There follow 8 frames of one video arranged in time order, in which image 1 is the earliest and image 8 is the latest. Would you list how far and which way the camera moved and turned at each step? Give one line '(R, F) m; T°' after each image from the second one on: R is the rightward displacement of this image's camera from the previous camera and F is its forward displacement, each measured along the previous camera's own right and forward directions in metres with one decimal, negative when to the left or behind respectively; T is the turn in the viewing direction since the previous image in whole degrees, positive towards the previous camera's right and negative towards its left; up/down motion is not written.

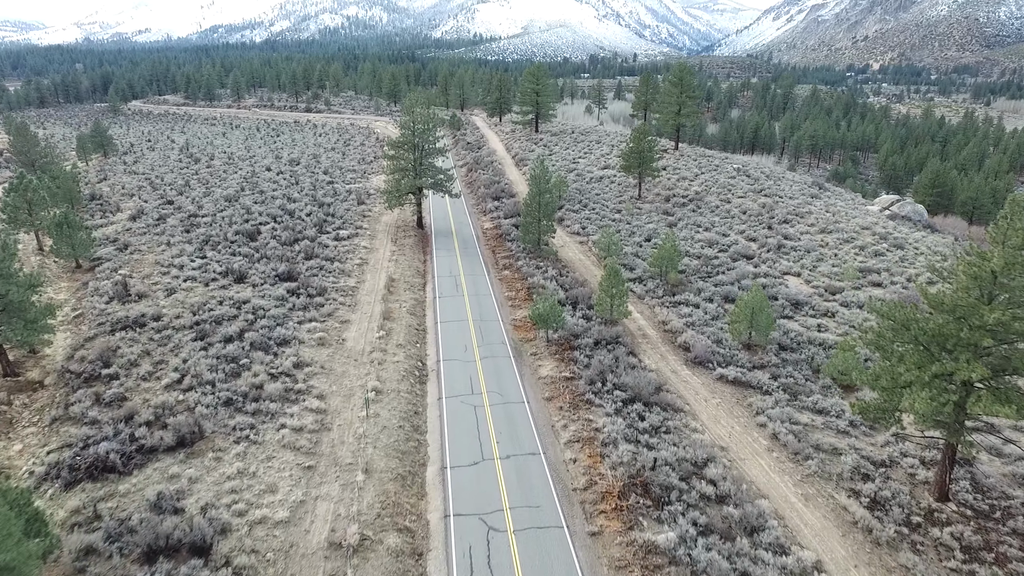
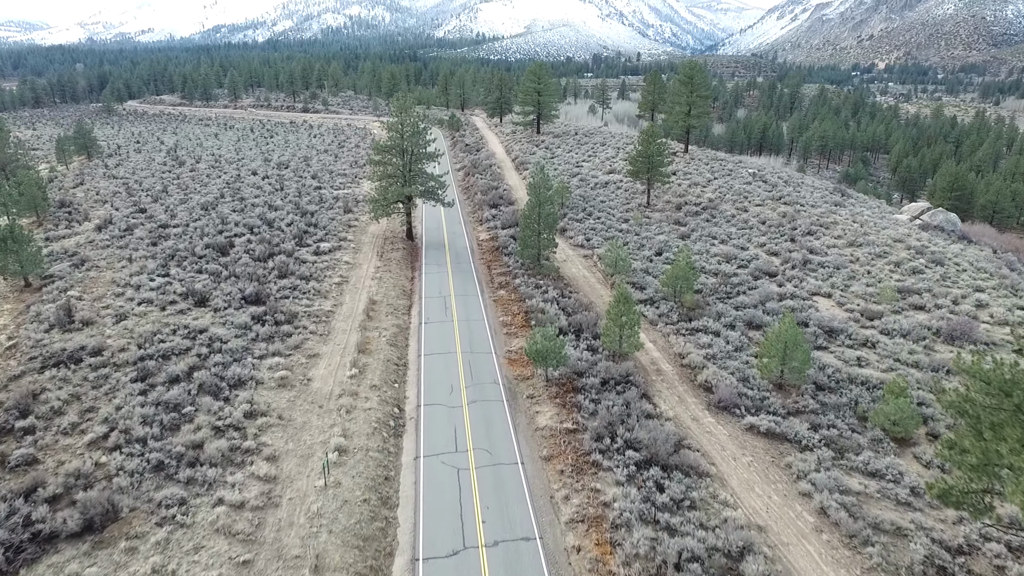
(+0.4, +3.7) m; 0°
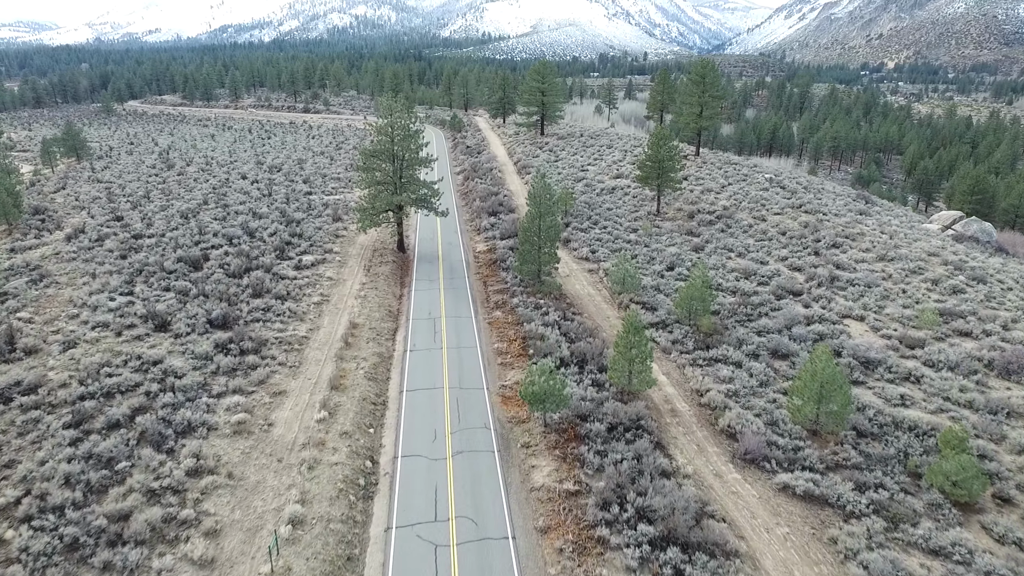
(+0.4, +3.1) m; -1°
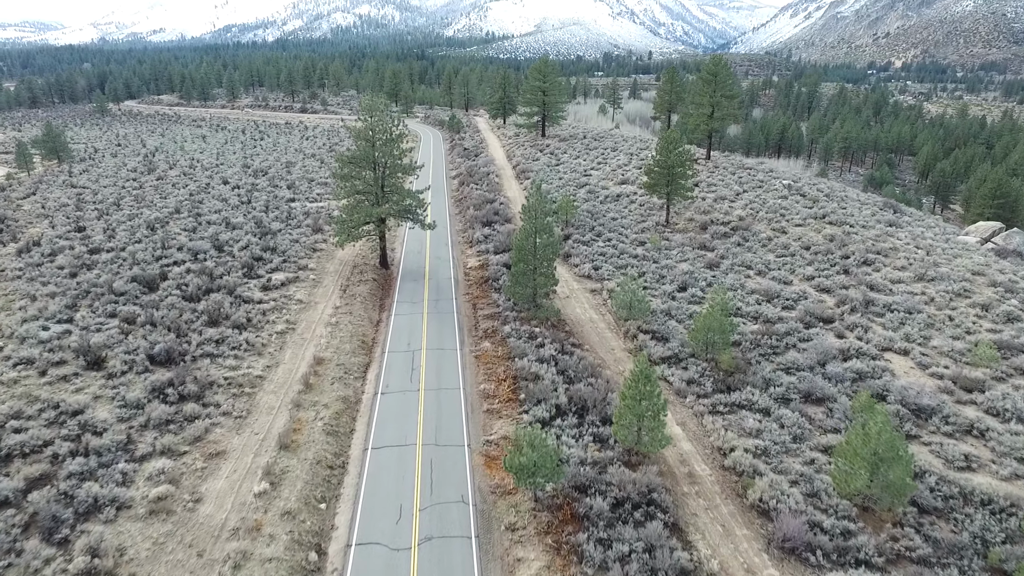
(+0.6, +3.7) m; 0°
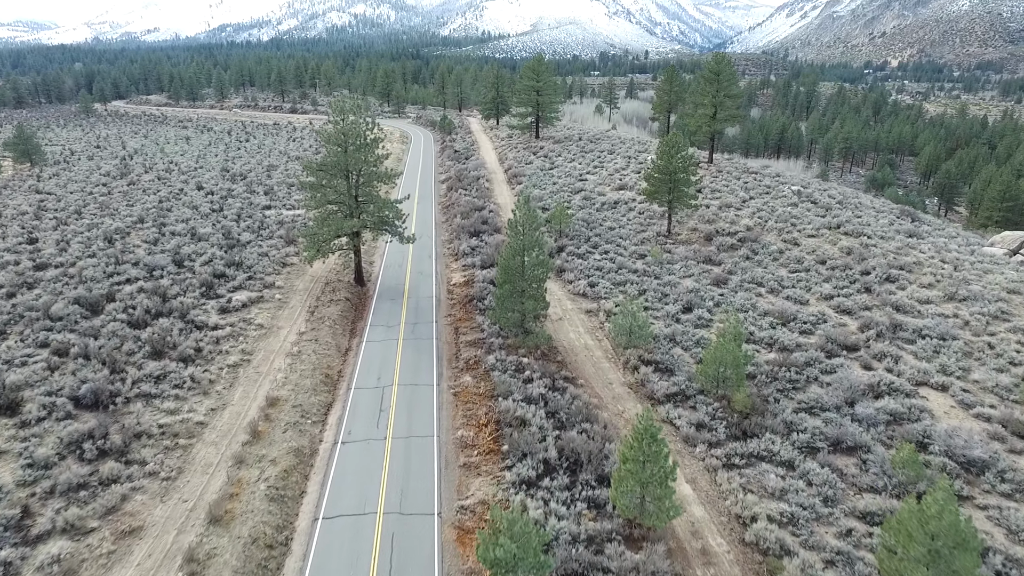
(+0.5, +3.1) m; 0°
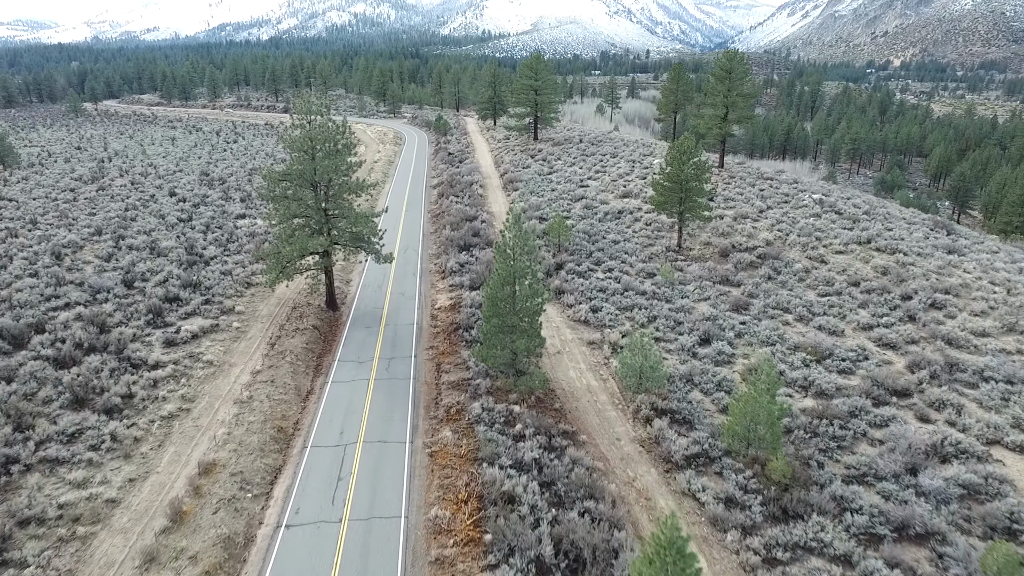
(+0.4, +3.7) m; 0°
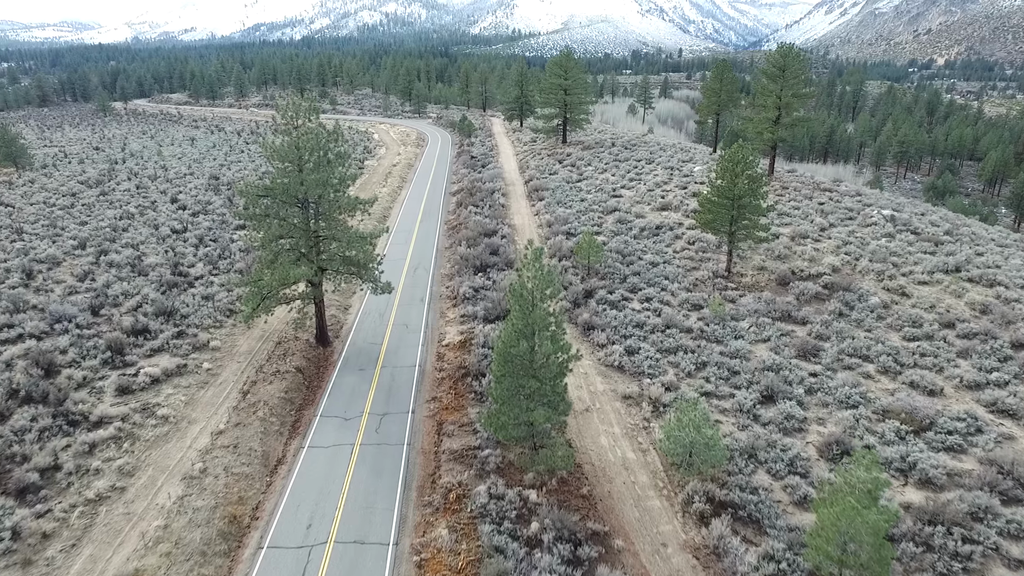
(+0.2, +4.3) m; -3°
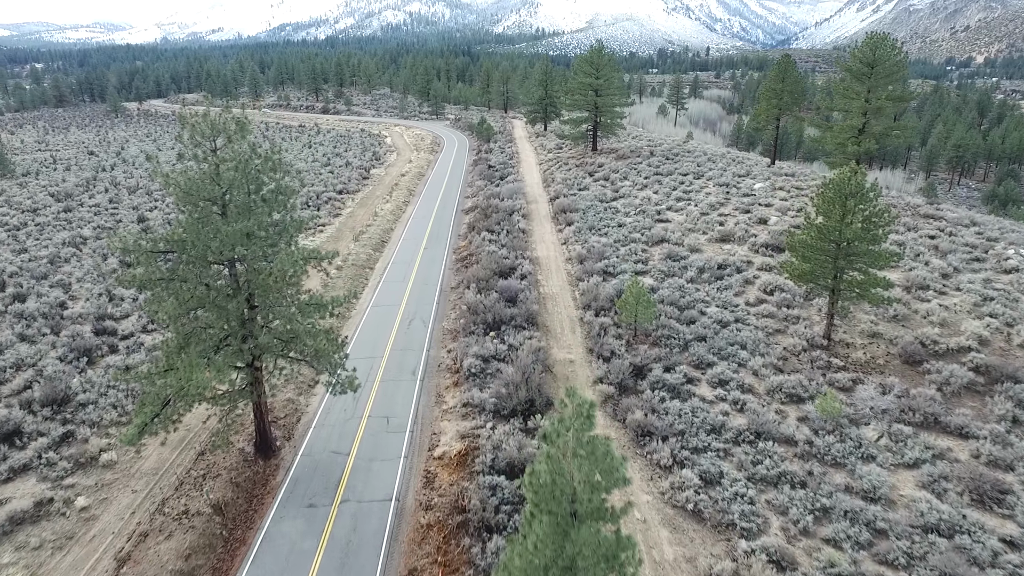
(-0.1, +7.5) m; -2°
